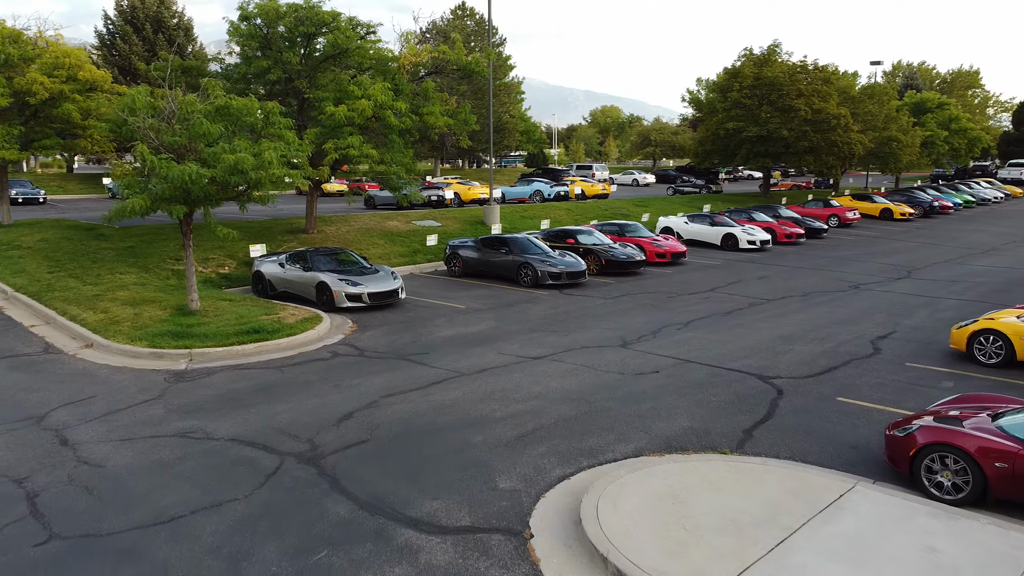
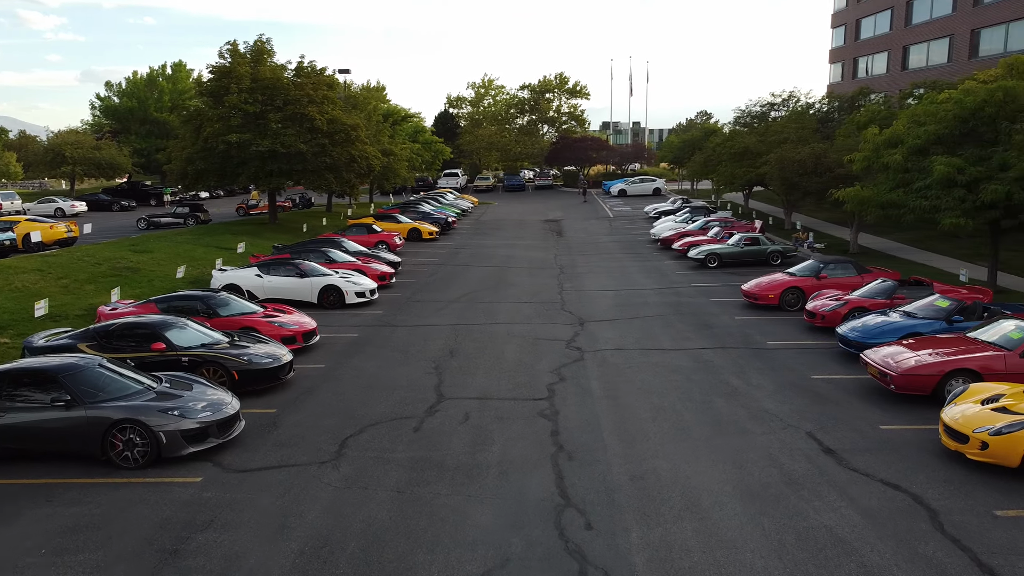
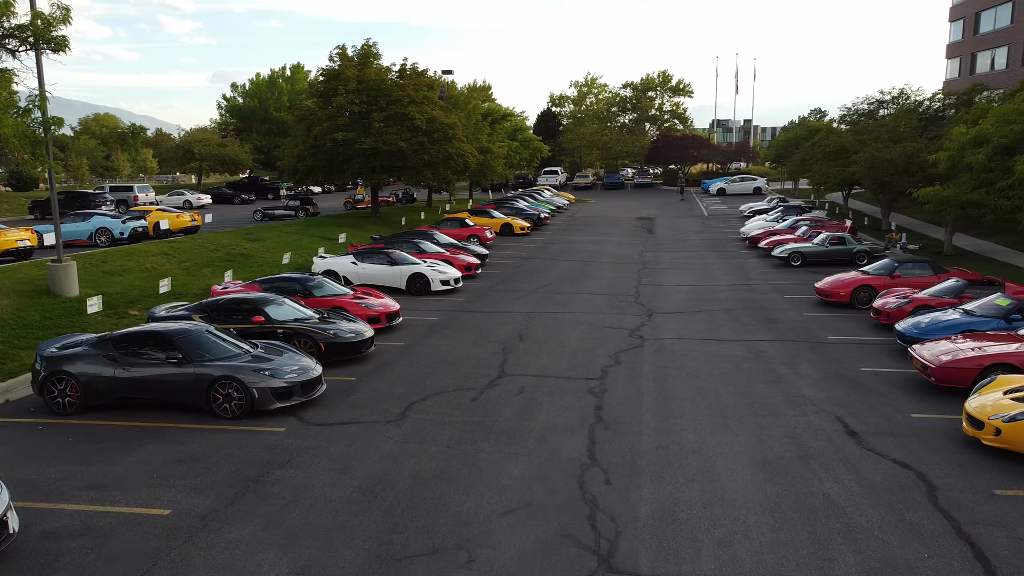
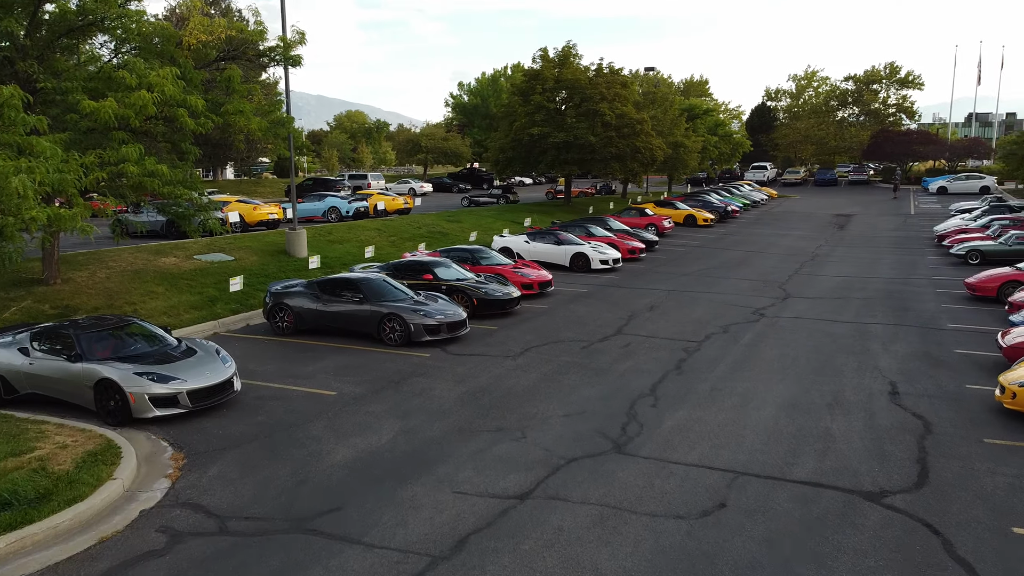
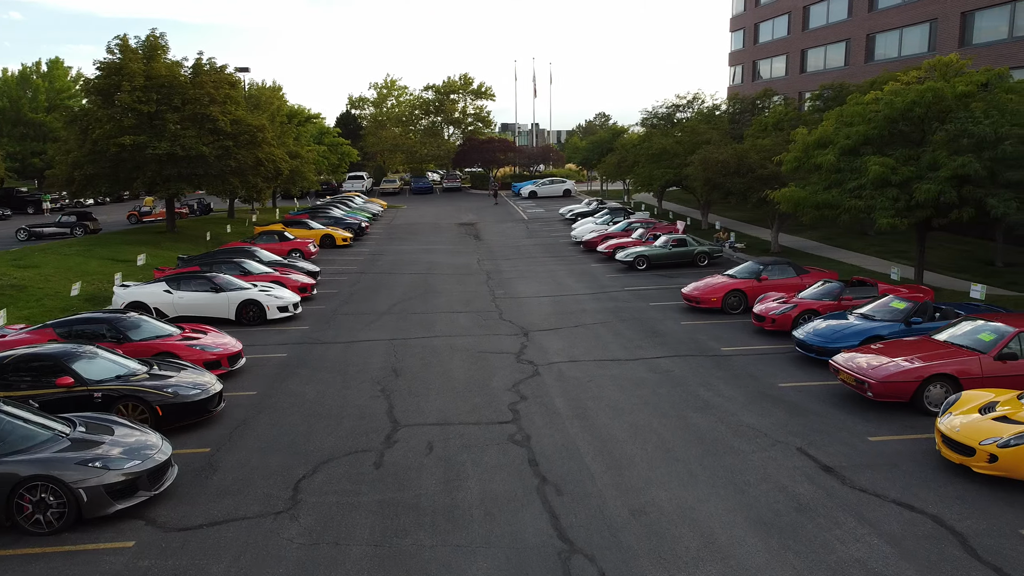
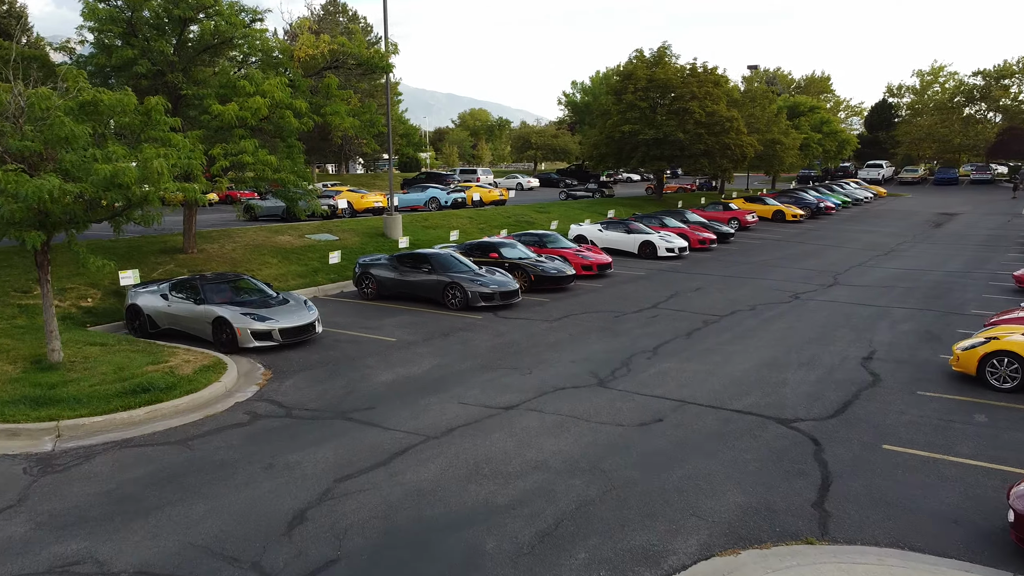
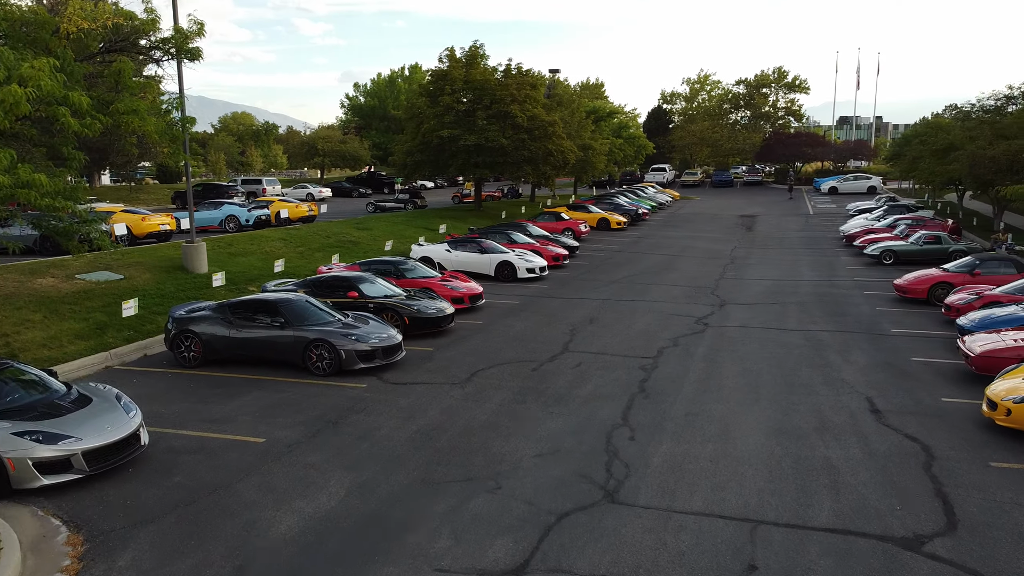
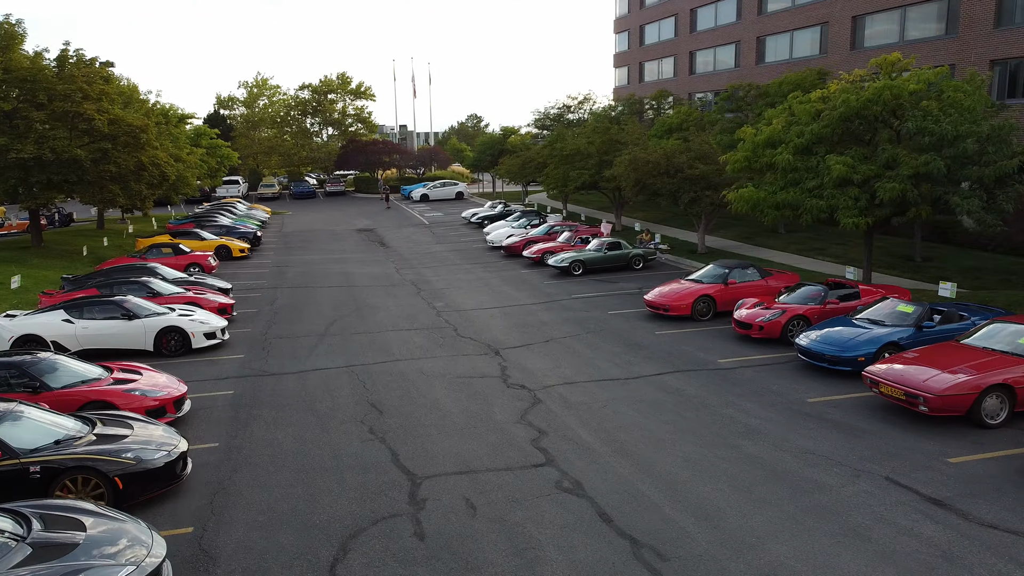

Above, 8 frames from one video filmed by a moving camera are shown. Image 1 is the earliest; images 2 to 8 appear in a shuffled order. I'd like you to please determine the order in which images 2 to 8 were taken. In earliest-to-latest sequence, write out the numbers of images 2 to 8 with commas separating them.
6, 4, 7, 3, 2, 5, 8
